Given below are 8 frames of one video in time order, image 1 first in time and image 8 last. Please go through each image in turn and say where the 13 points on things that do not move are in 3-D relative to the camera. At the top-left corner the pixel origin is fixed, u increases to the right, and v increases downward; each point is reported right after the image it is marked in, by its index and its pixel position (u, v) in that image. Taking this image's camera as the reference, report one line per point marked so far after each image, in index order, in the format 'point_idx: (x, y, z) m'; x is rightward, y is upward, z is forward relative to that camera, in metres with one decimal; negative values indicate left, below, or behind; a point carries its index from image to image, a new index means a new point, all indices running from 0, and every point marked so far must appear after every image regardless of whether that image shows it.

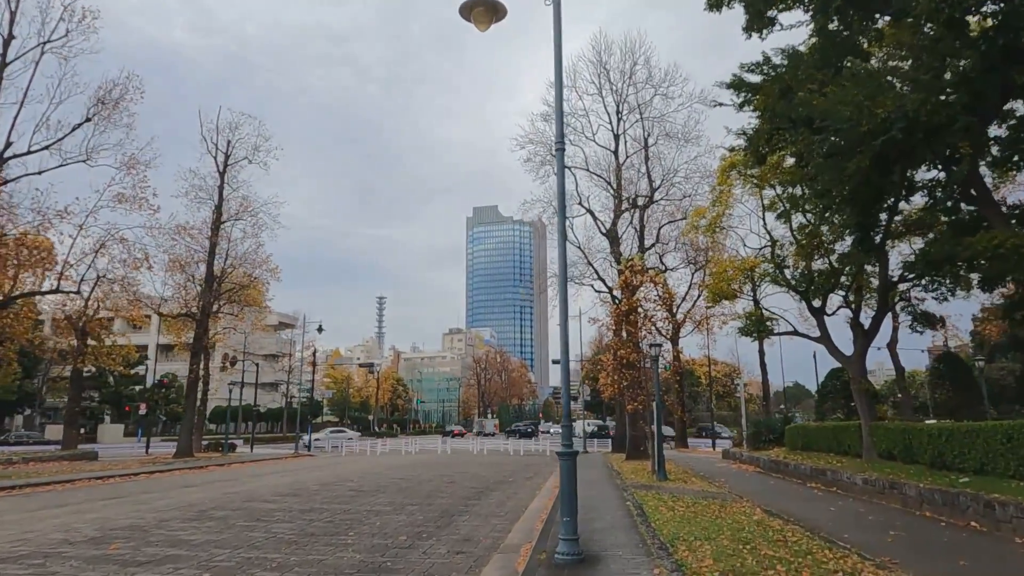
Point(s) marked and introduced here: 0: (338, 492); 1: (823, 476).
0: (-4.8, -5.6, +18.3) m
1: (+7.6, -4.6, +16.4) m
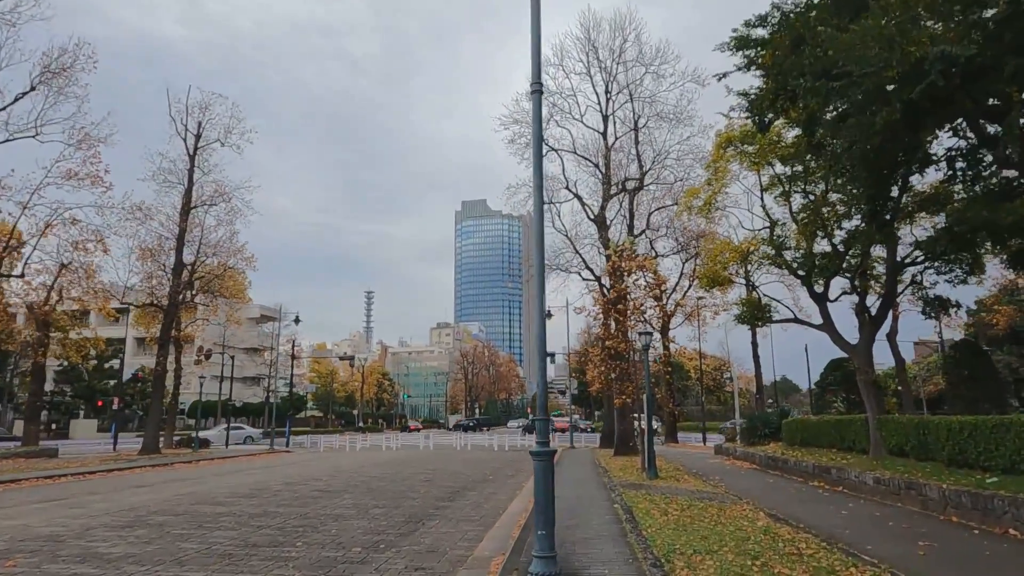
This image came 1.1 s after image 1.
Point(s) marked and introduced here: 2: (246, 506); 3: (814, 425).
0: (-5.3, -5.1, +16.8) m
1: (+7.1, -4.2, +15.1) m
2: (-5.7, -4.7, +14.4) m
3: (+8.6, -3.9, +19.0) m
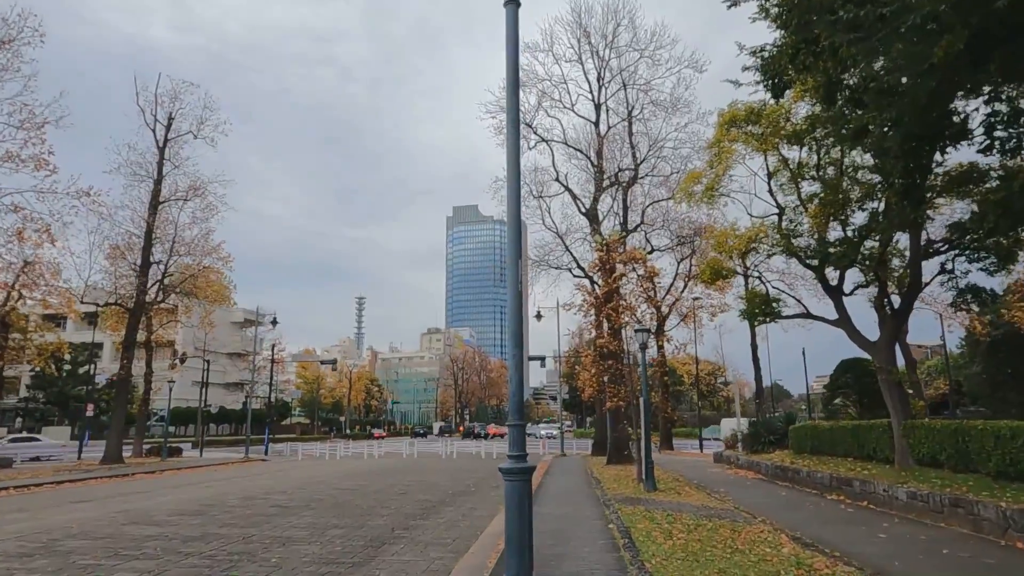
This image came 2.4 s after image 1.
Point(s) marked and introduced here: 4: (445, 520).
0: (-5.7, -4.9, +15.0) m
1: (+6.7, -4.0, +13.4) m
2: (-6.1, -4.4, +12.5) m
3: (+8.2, -3.7, +17.3) m
4: (-1.3, -4.5, +13.0) m
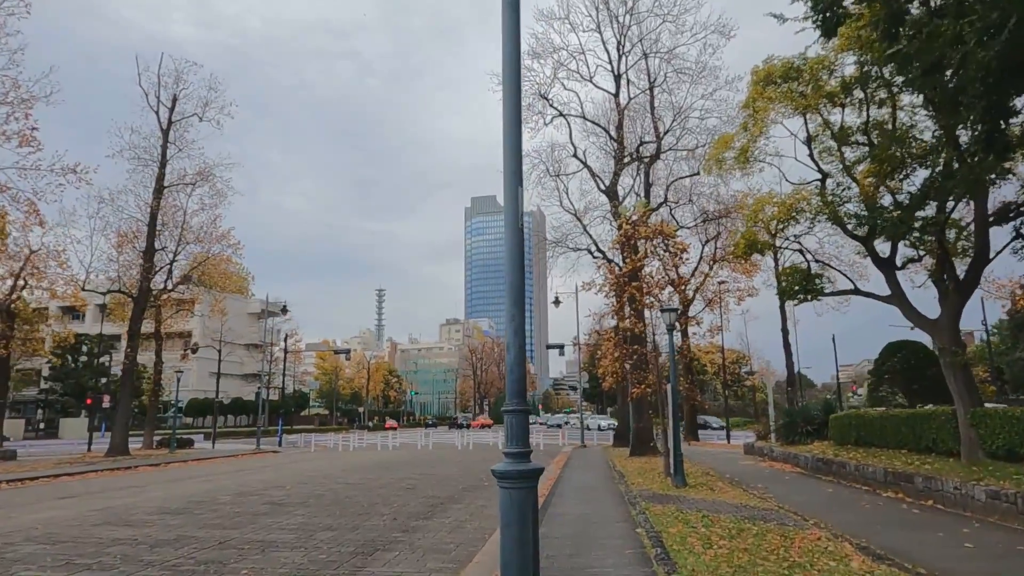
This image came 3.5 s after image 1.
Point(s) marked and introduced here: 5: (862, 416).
0: (-5.4, -4.5, +13.7) m
1: (+7.0, -3.5, +11.8) m
2: (-5.9, -4.0, +11.3) m
3: (+8.6, -3.1, +15.6) m
4: (-1.1, -4.0, +11.7) m
5: (+8.7, -3.2, +16.6) m
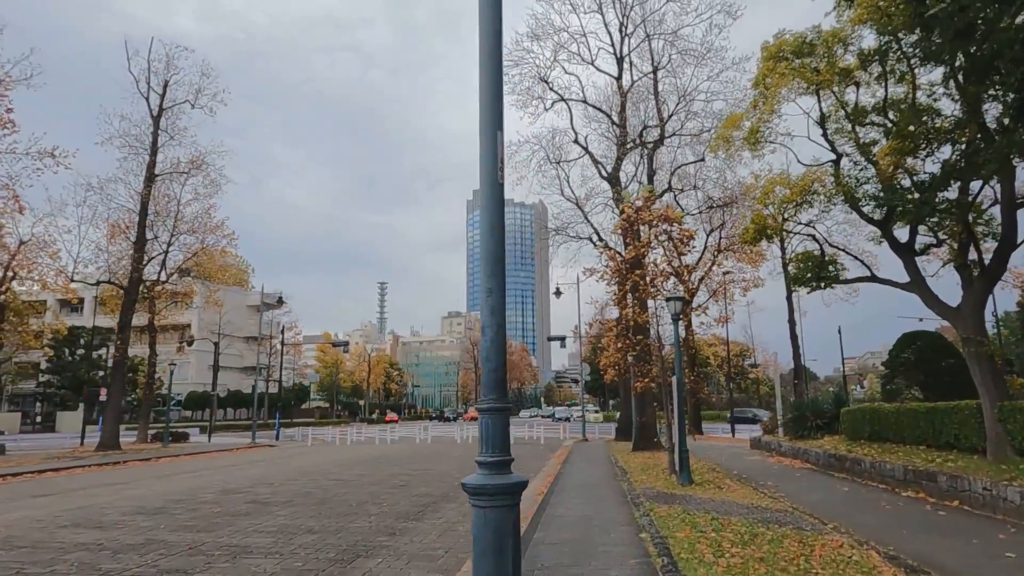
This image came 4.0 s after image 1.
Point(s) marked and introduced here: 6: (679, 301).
0: (-5.5, -4.2, +13.0) m
1: (+6.9, -3.2, +11.0) m
2: (-5.9, -3.8, +10.6) m
3: (+8.5, -2.8, +14.9) m
4: (-1.1, -3.8, +10.9) m
5: (+8.6, -2.9, +15.8) m
6: (+4.2, -0.3, +16.8) m
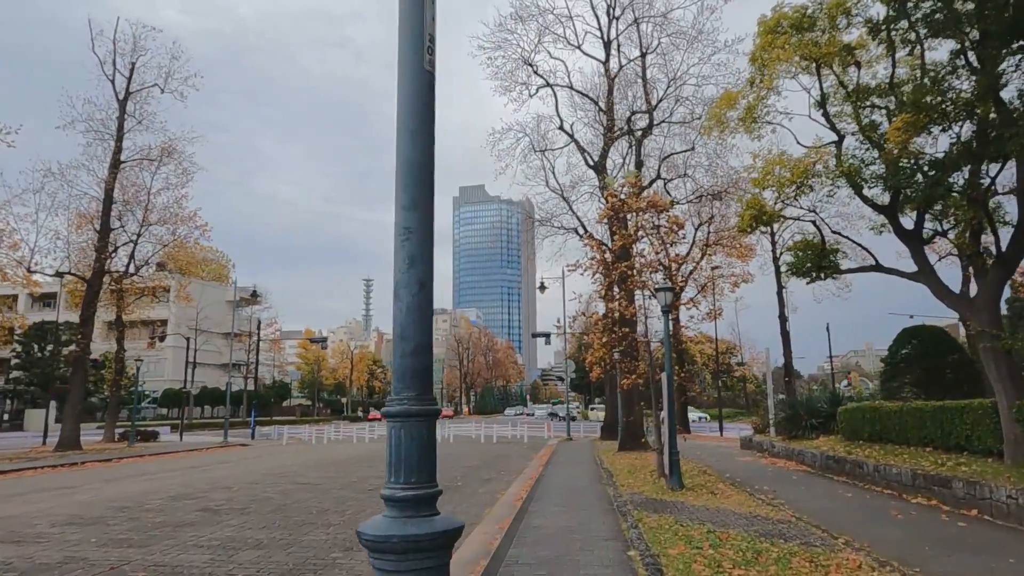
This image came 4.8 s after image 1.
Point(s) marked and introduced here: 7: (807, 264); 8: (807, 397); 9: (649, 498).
0: (-5.9, -4.0, +11.8) m
1: (+6.5, -3.0, +10.0) m
2: (-6.3, -3.6, +9.3) m
3: (+8.0, -2.6, +14.0) m
4: (-1.5, -3.6, +9.8) m
5: (+8.1, -2.7, +14.9) m
6: (+3.7, -0.1, +15.7) m
7: (+6.0, +0.5, +13.6) m
8: (+8.8, -3.3, +20.0) m
9: (+2.4, -3.7, +11.8) m
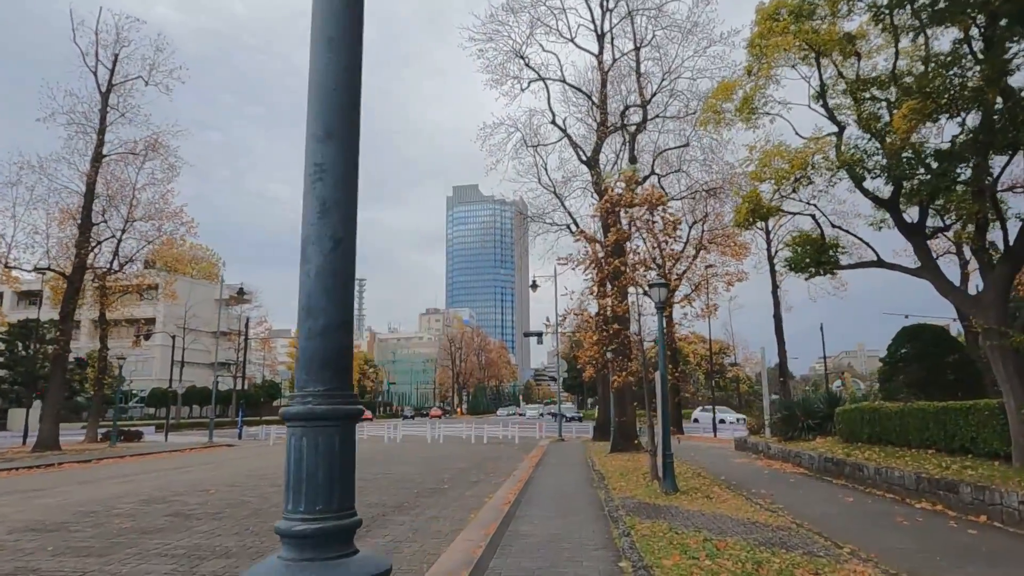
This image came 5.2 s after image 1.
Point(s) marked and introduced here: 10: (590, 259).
0: (-6.1, -3.9, +11.2) m
1: (+6.3, -3.0, +9.6) m
2: (-6.5, -3.4, +8.8) m
3: (+7.8, -2.5, +13.5) m
4: (-1.7, -3.5, +9.3) m
5: (+7.9, -2.6, +14.4) m
6: (+3.4, 0.0, +15.2) m
7: (+5.8, +0.6, +13.2) m
8: (+8.5, -3.2, +19.6) m
9: (+2.2, -3.6, +11.3) m
10: (+2.2, +0.8, +18.5) m
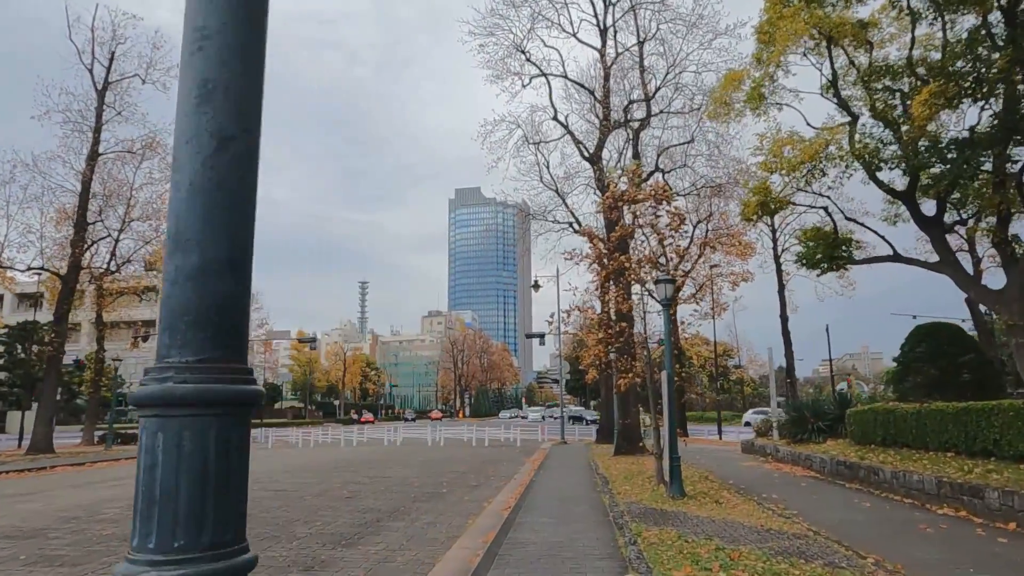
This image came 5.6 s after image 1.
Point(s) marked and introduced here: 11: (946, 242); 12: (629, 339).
0: (-6.1, -3.8, +10.7) m
1: (+6.3, -2.9, +9.1) m
2: (-6.5, -3.4, +8.3) m
3: (+7.8, -2.5, +13.0) m
4: (-1.7, -3.4, +8.8) m
5: (+7.9, -2.5, +13.9) m
6: (+3.5, 0.0, +14.7) m
7: (+5.8, +0.6, +12.7) m
8: (+8.6, -3.1, +19.0) m
9: (+2.2, -3.5, +10.7) m
10: (+2.2, +0.8, +18.0) m
11: (+7.5, +0.8, +11.6) m
12: (+3.2, -1.5, +18.2) m
